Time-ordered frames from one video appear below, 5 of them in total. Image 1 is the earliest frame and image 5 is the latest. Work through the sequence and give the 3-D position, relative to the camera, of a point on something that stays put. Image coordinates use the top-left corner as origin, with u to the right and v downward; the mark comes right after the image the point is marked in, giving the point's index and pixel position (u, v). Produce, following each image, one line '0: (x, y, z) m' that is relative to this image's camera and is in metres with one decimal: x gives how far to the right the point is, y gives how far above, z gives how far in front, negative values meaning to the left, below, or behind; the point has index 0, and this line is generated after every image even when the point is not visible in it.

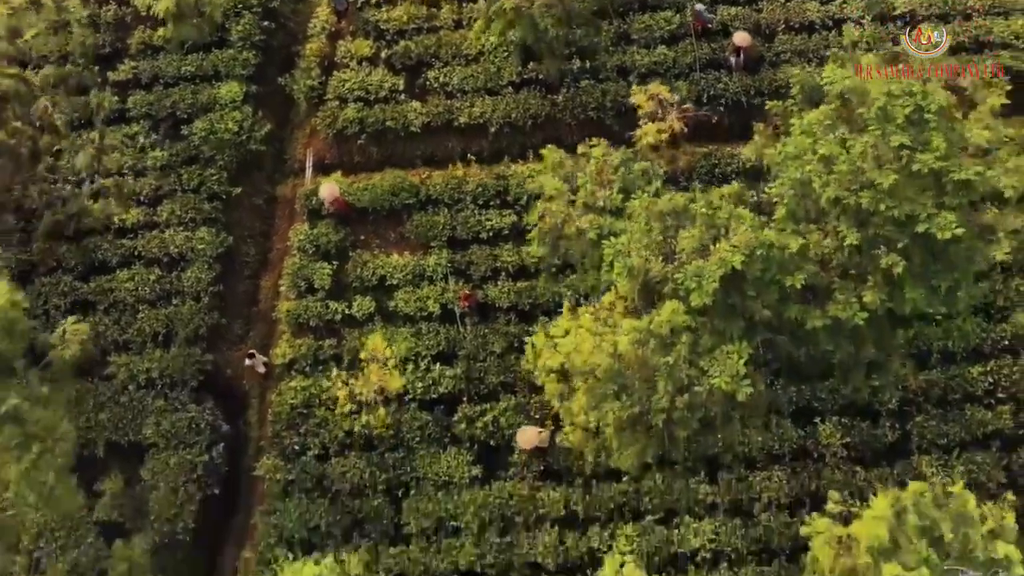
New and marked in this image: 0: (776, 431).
0: (+3.5, -1.9, +11.7) m
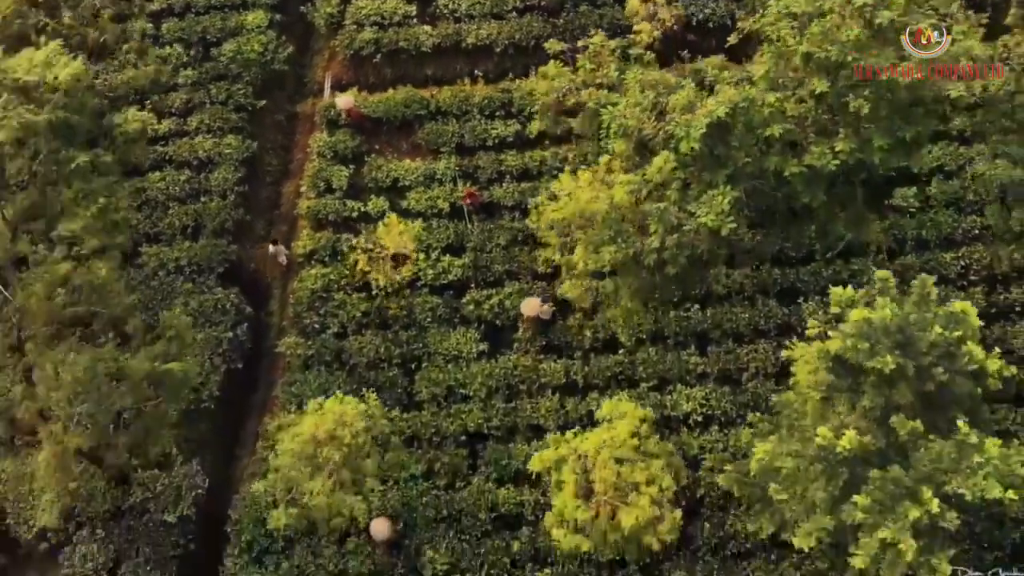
0: (+3.6, -0.3, +12.5) m
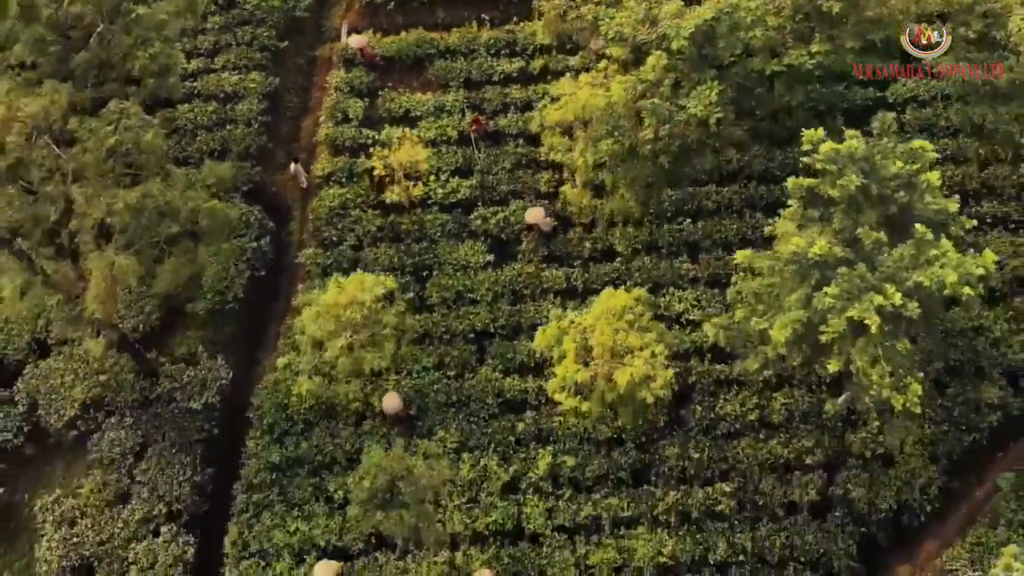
0: (+3.6, +1.0, +13.5) m
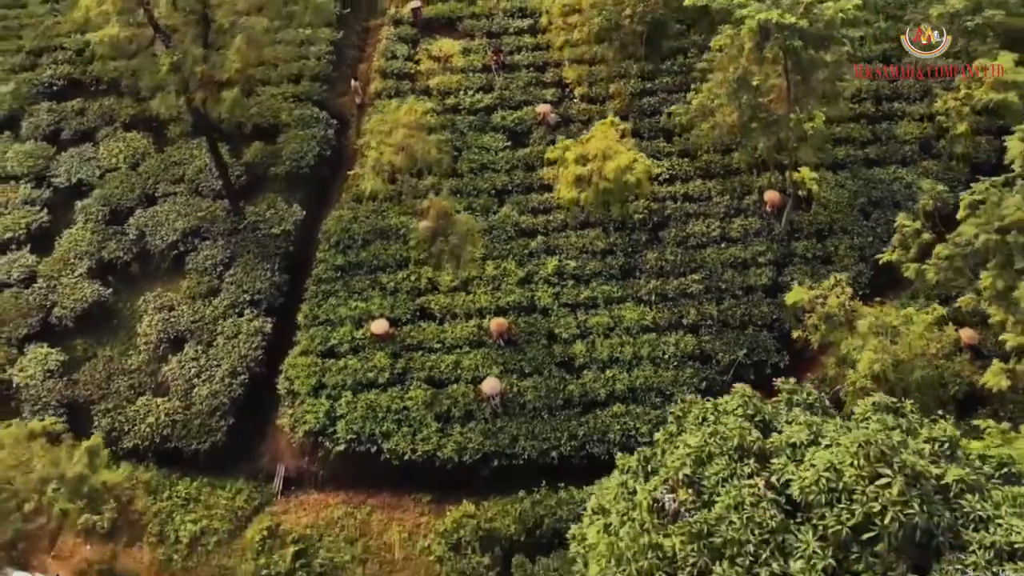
0: (+3.9, +3.4, +17.2) m
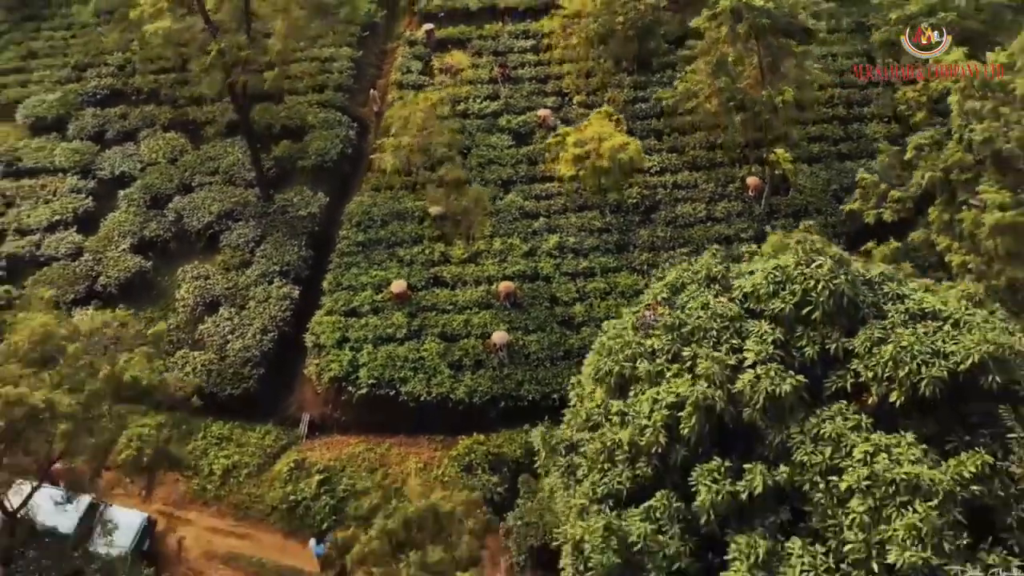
0: (+4.0, +3.7, +18.9) m
